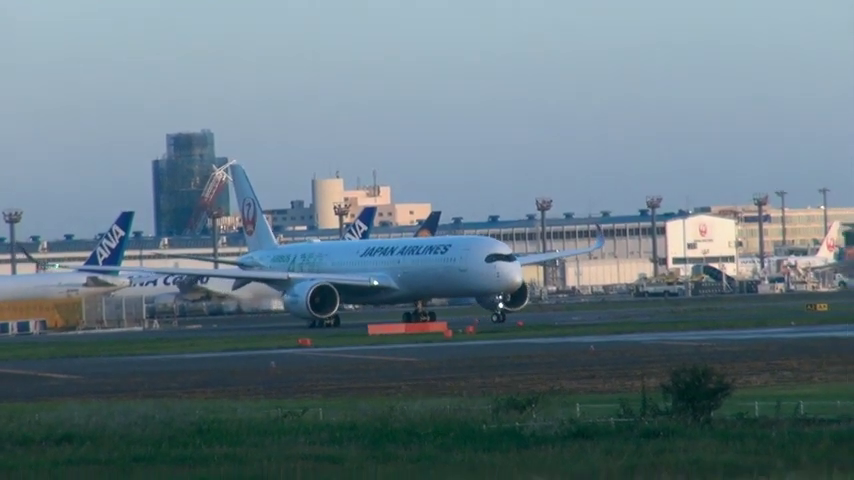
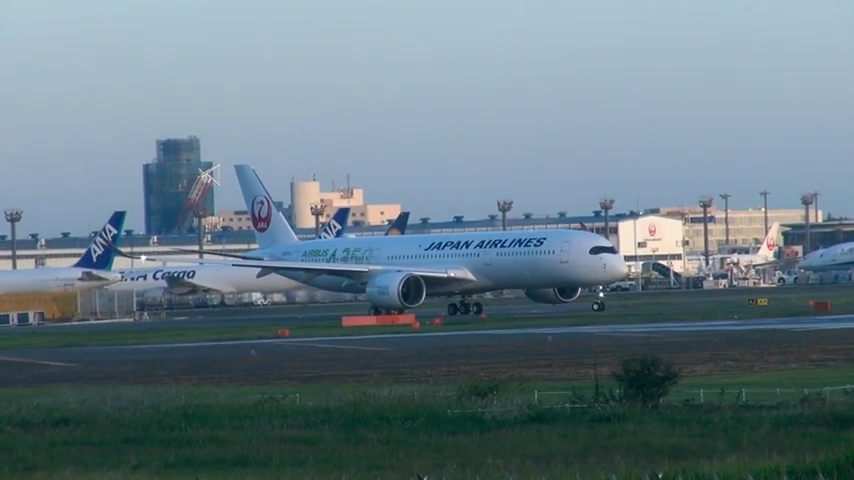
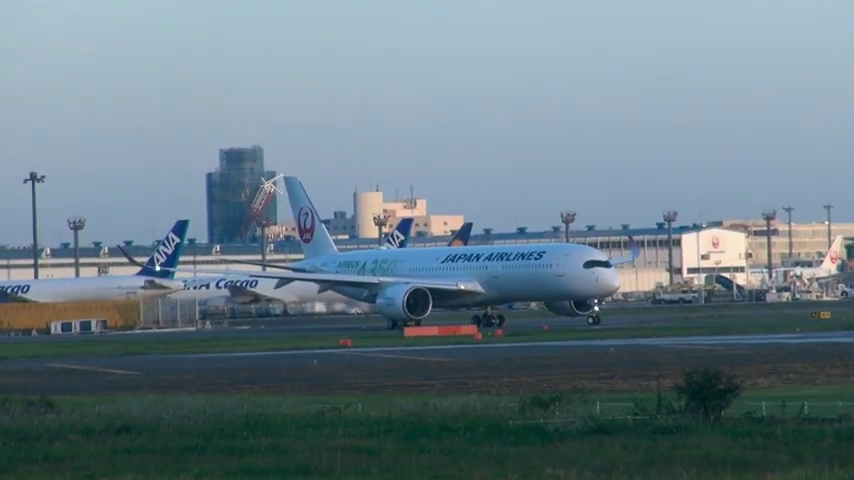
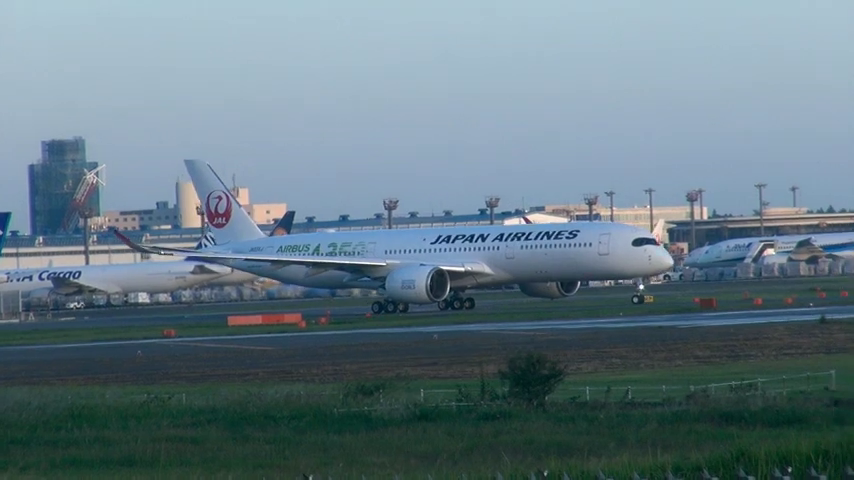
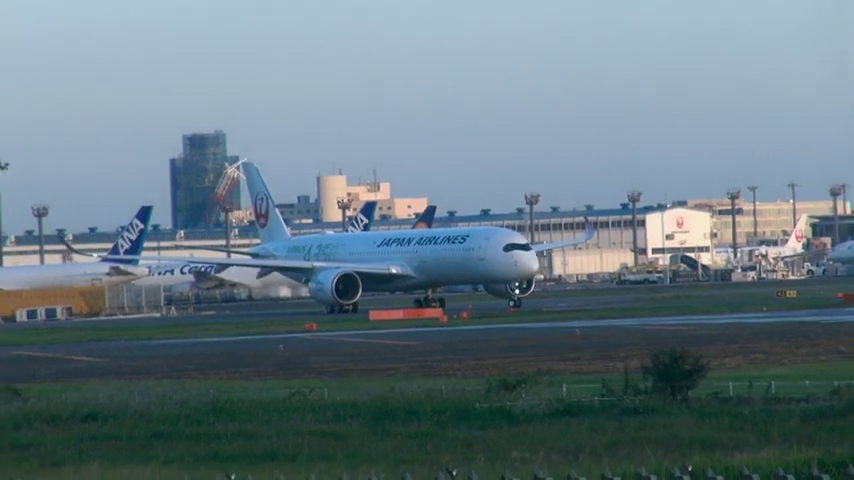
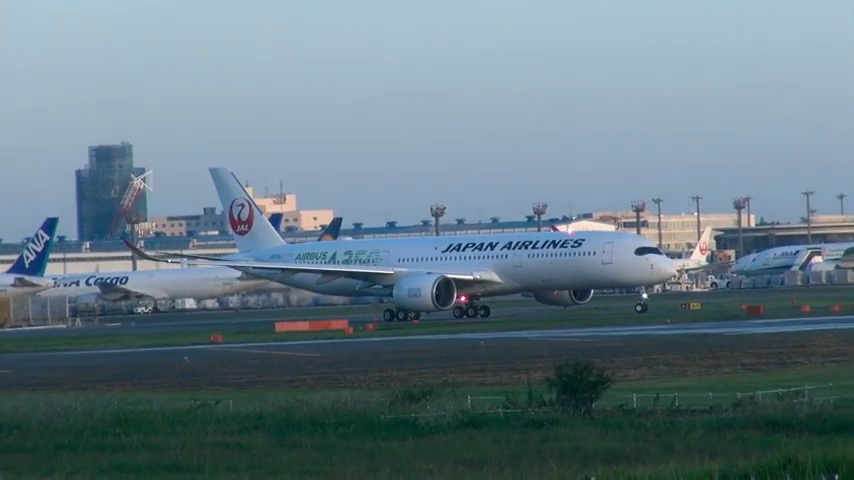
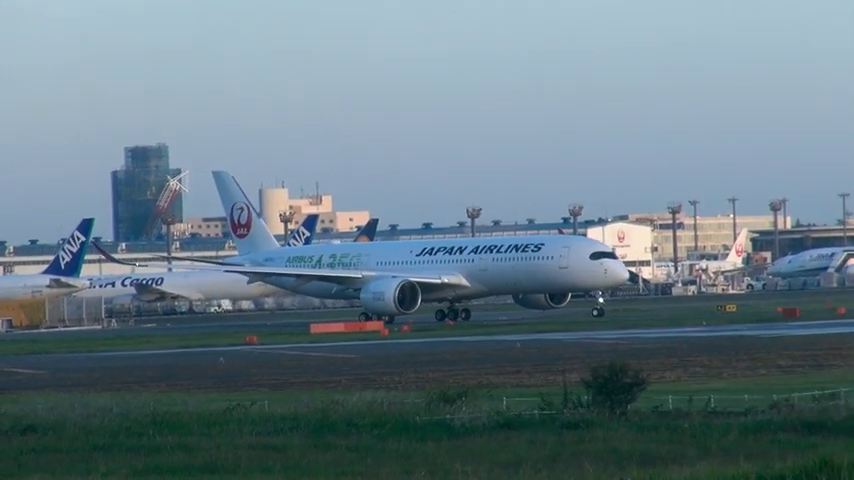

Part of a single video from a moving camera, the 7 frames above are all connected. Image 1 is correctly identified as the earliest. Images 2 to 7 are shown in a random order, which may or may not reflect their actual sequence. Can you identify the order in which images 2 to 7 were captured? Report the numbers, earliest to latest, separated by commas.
5, 3, 2, 7, 6, 4
